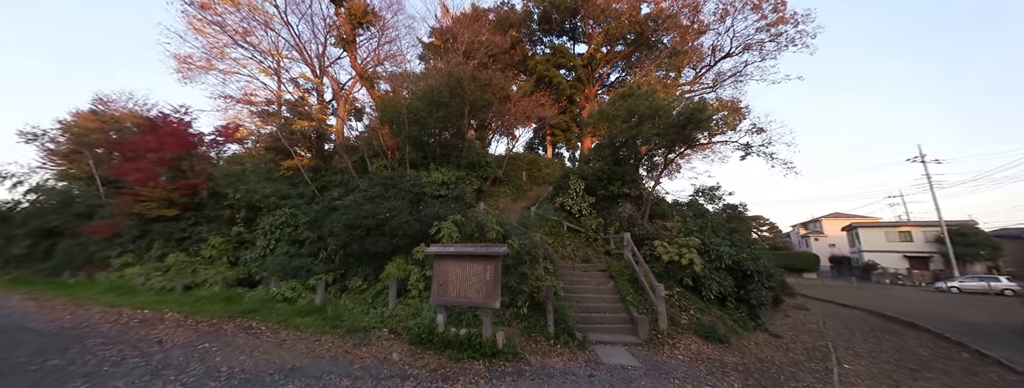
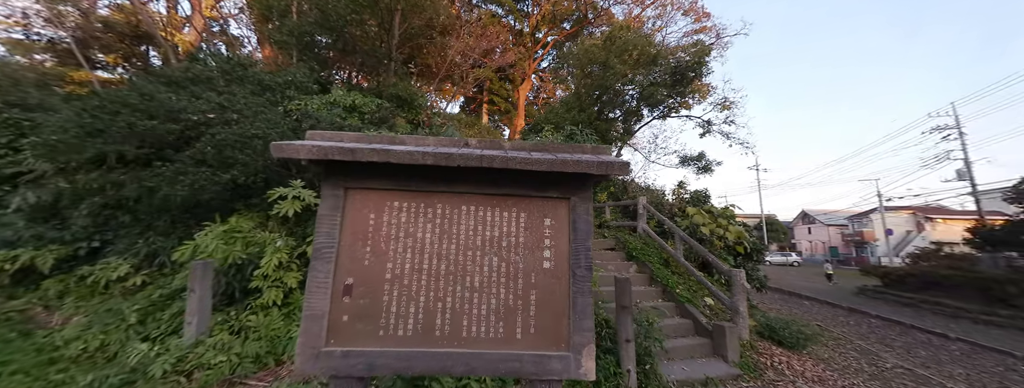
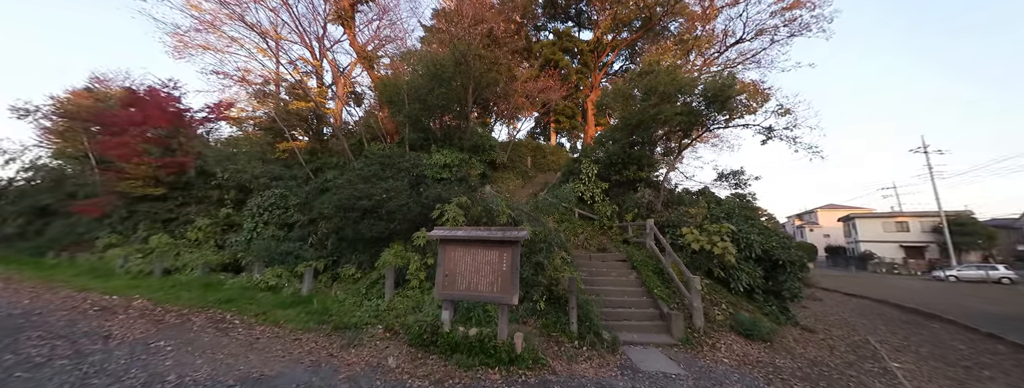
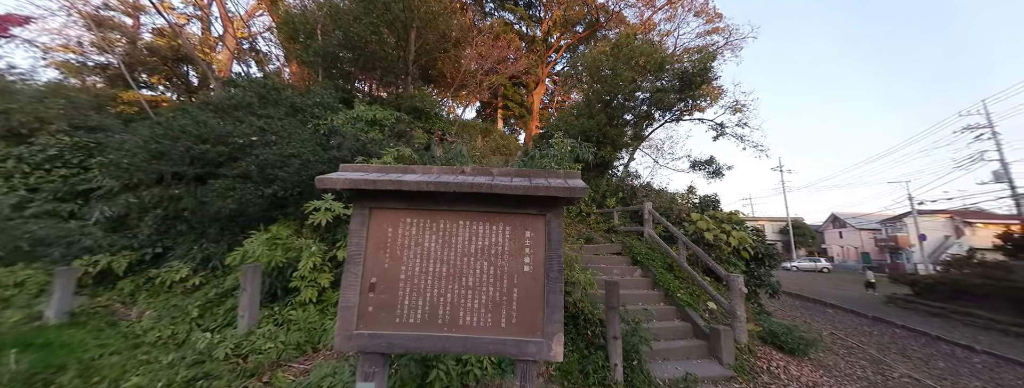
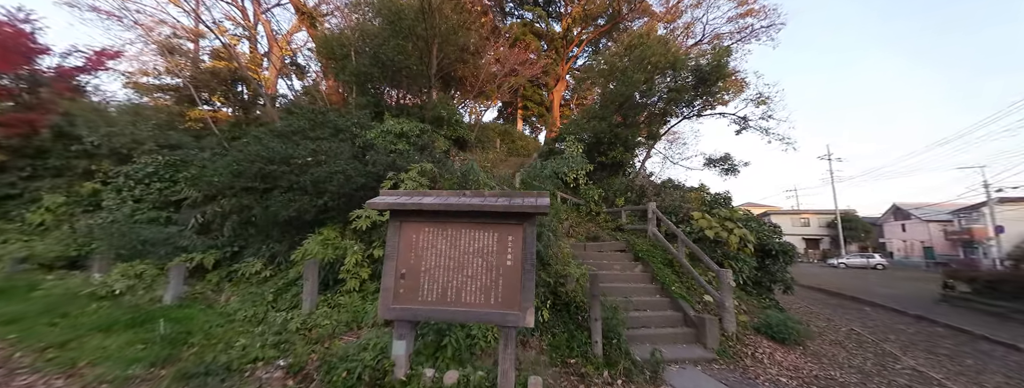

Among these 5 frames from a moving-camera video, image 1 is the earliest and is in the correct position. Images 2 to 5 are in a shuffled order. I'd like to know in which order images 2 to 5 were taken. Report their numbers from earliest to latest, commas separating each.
3, 5, 4, 2
